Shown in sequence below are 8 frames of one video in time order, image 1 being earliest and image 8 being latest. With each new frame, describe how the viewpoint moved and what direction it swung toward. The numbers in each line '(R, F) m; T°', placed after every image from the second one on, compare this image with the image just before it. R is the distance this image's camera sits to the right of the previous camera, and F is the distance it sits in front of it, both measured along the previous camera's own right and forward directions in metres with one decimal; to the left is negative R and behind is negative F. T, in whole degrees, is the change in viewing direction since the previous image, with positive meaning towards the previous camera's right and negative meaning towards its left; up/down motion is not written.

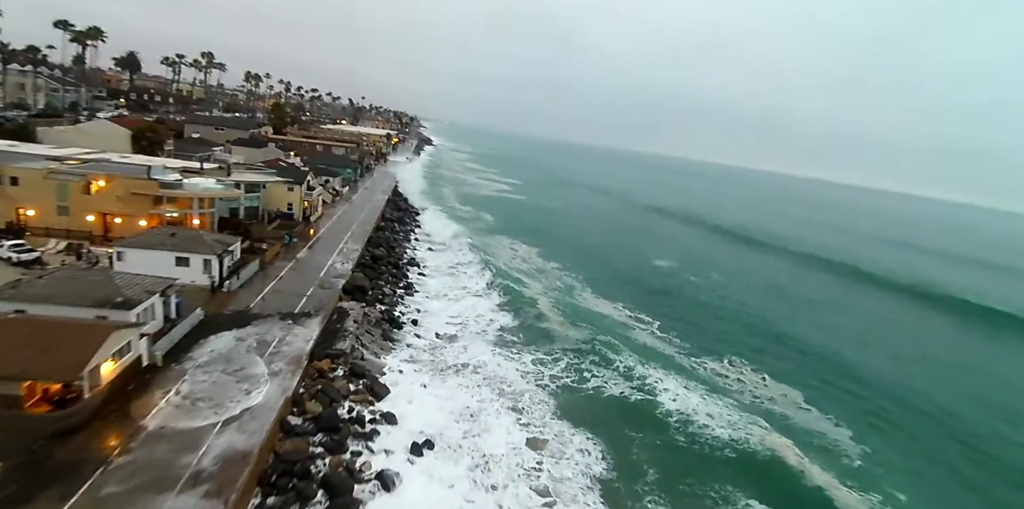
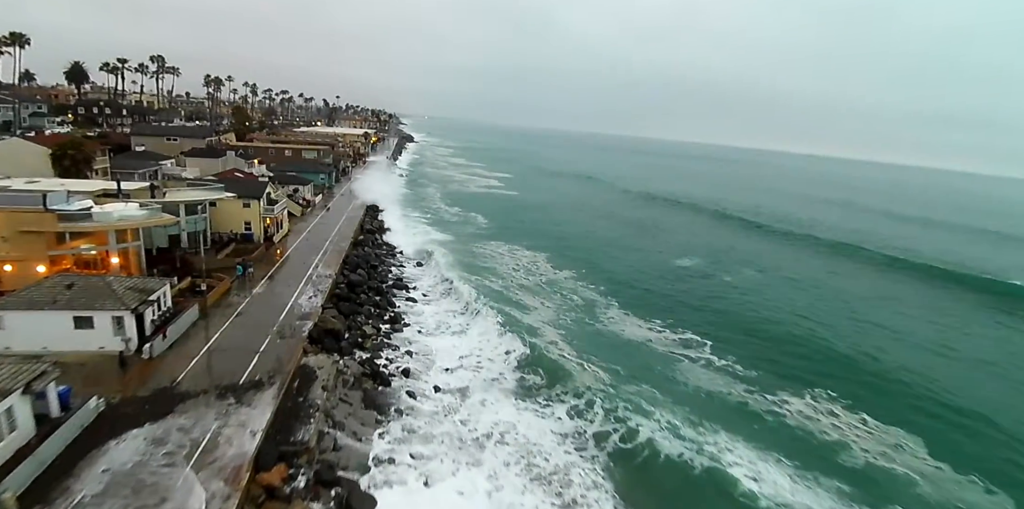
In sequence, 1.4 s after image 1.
(-0.8, +5.0) m; +1°
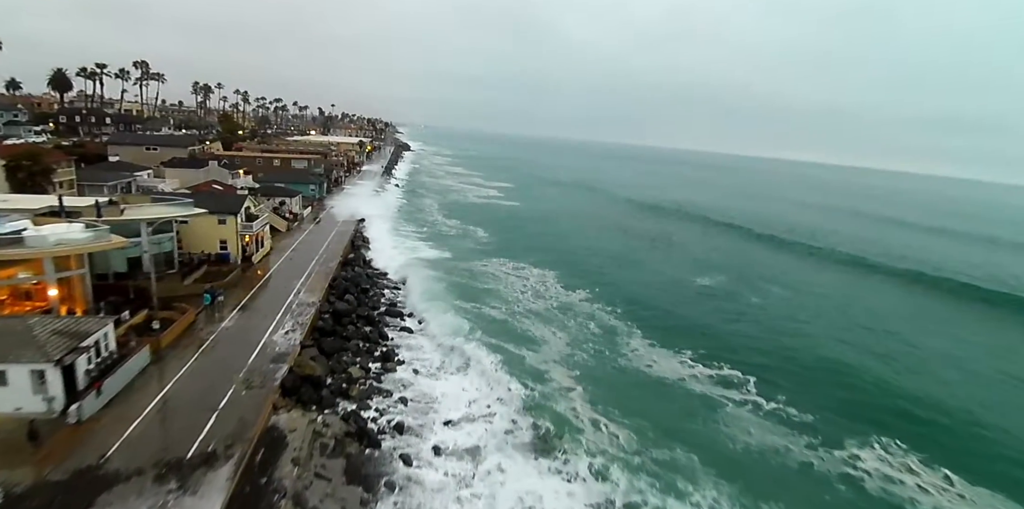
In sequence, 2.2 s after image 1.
(-0.5, +2.9) m; 0°
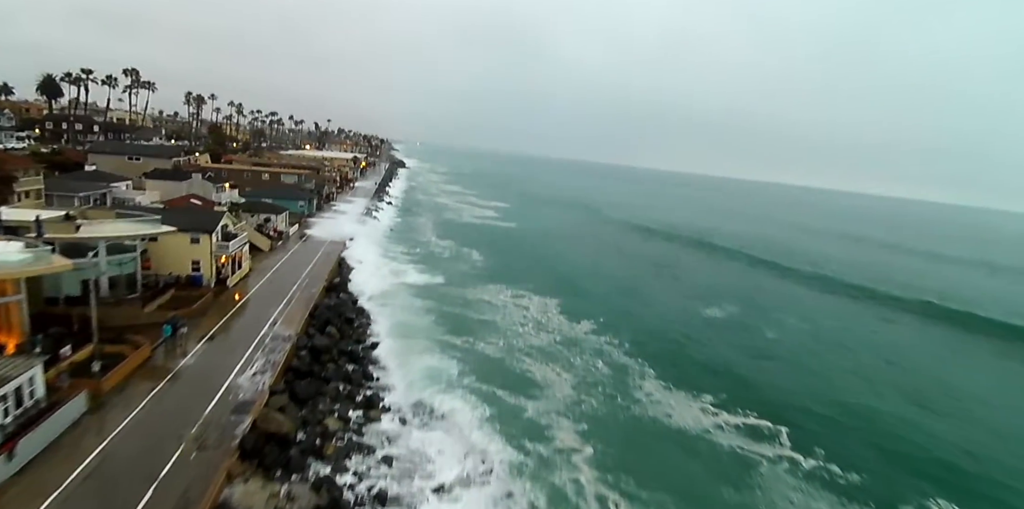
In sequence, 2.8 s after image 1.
(-0.4, +2.1) m; +1°
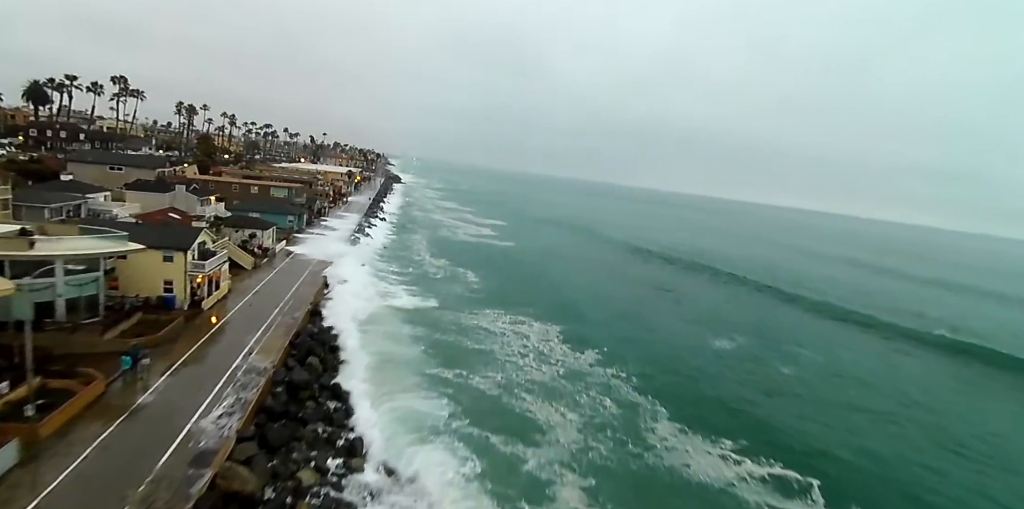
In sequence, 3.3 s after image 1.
(-0.3, +1.6) m; +1°
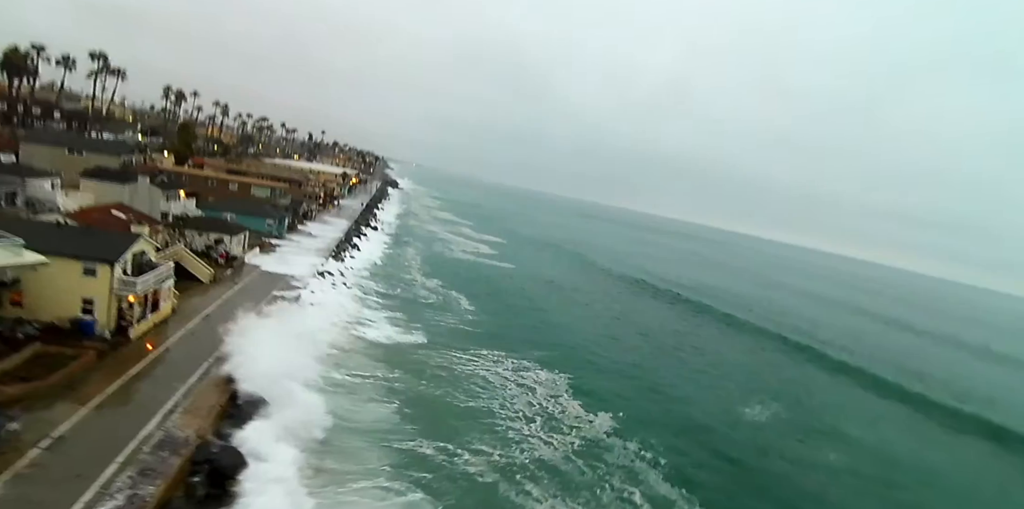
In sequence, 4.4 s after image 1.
(-0.8, +4.1) m; +1°
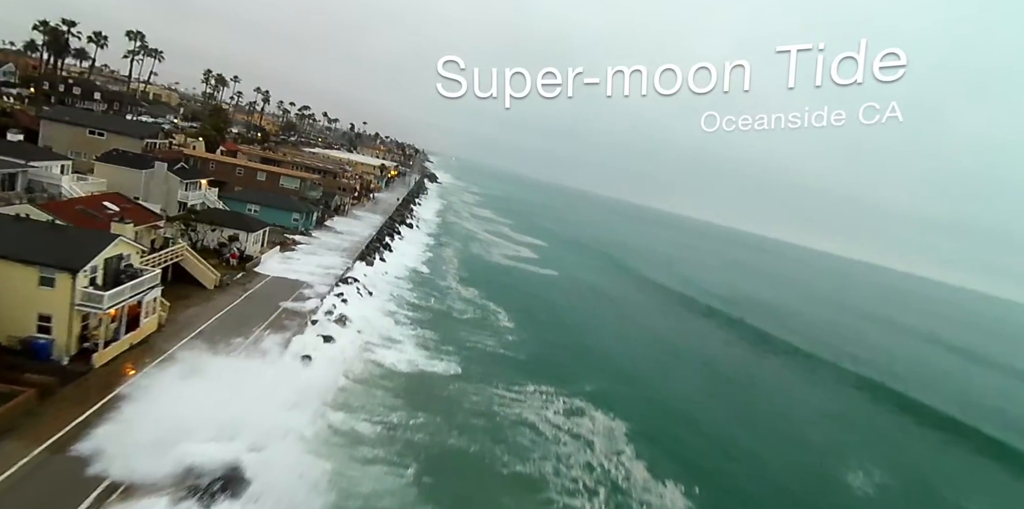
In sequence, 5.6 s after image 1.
(-0.9, +4.1) m; -4°
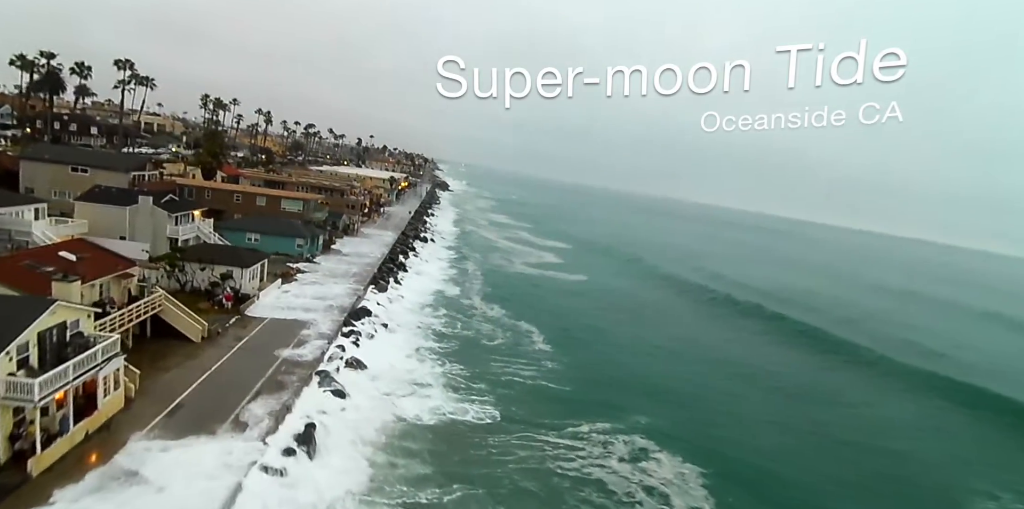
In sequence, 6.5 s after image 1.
(-0.6, +3.4) m; -2°
